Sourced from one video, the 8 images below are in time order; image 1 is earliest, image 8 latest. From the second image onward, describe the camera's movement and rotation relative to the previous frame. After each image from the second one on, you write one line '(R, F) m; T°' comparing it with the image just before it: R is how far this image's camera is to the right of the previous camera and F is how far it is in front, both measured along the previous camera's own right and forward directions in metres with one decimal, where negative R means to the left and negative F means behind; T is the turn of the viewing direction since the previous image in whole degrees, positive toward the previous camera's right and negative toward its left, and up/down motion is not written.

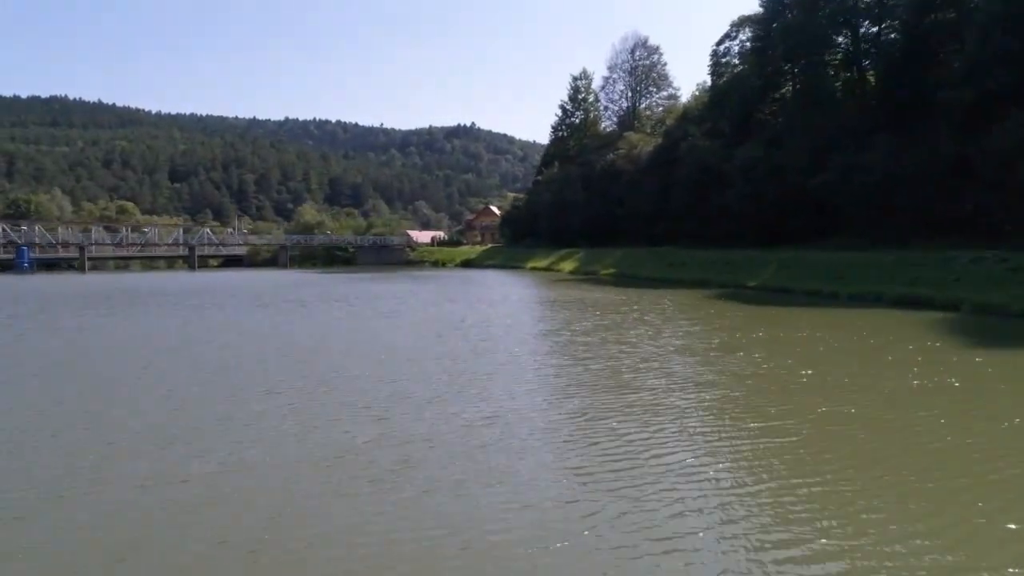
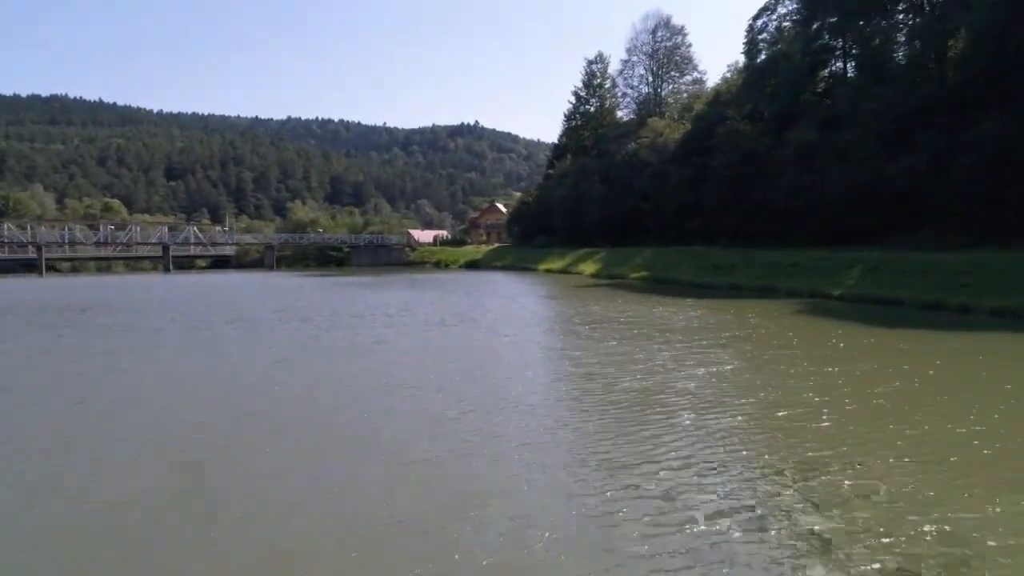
(-0.6, +7.0) m; 0°
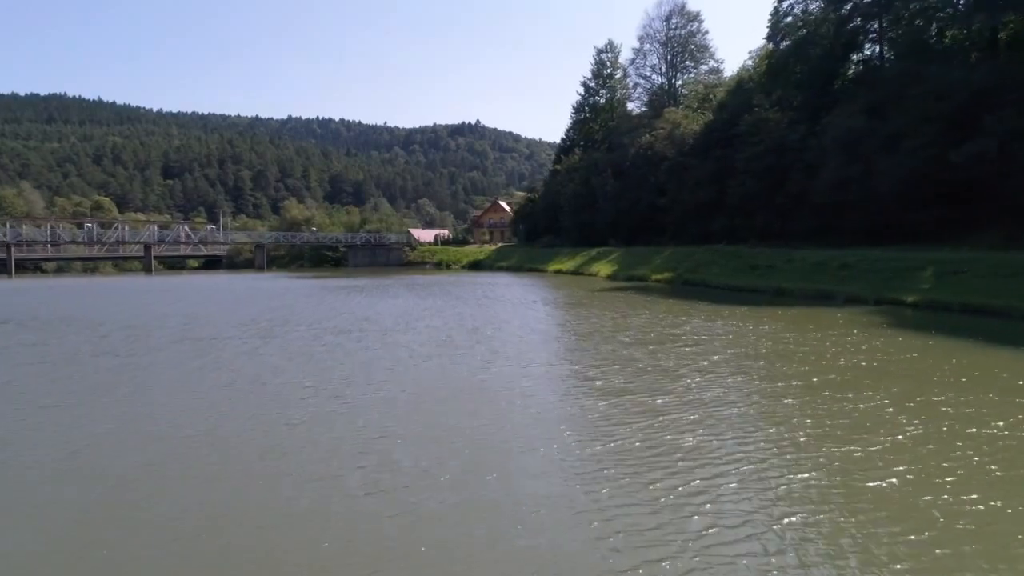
(-0.4, +4.2) m; 0°
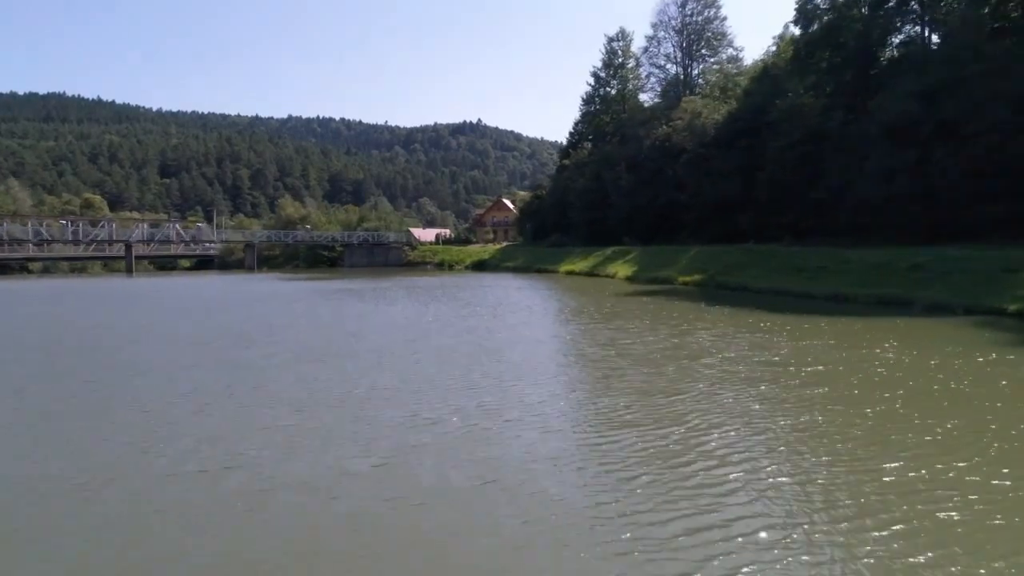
(-0.5, +4.0) m; 0°
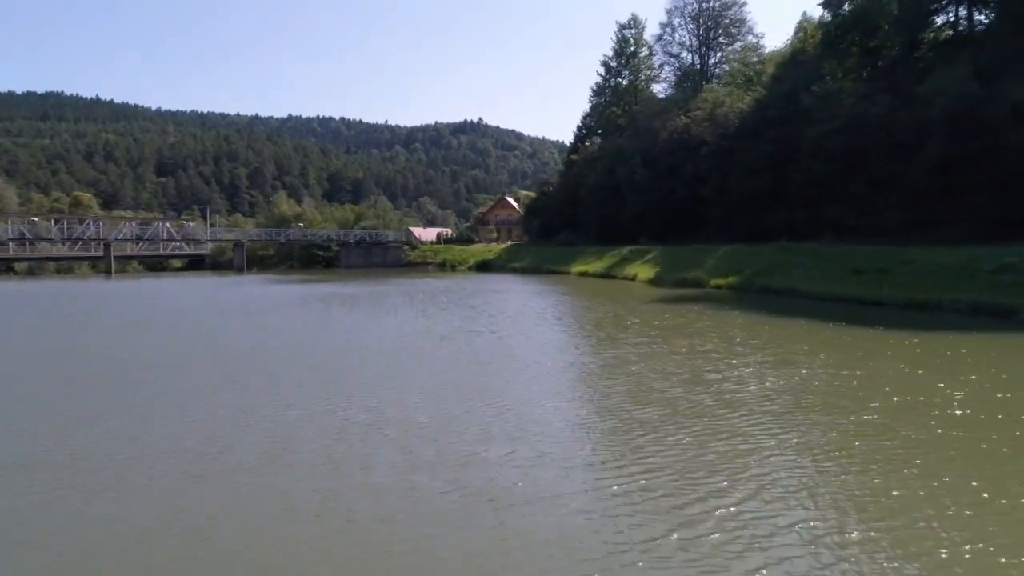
(-0.5, +3.9) m; 0°
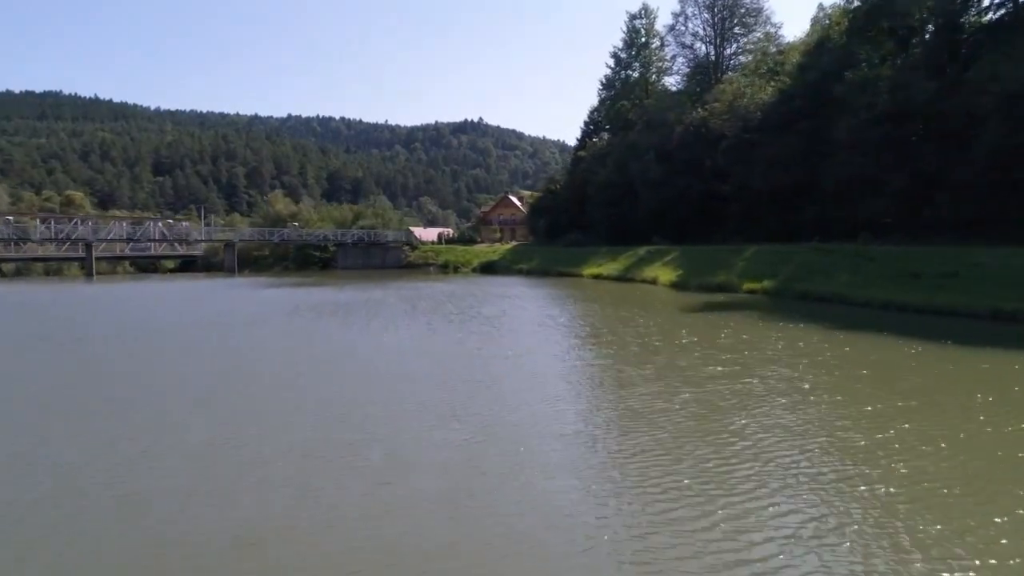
(-0.4, +3.0) m; 0°
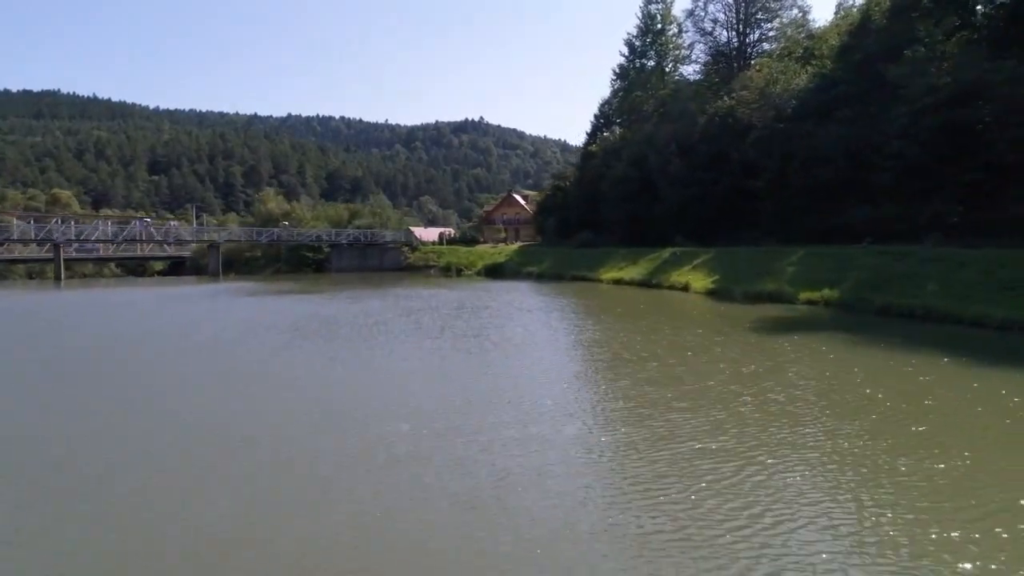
(-0.5, +4.3) m; 0°
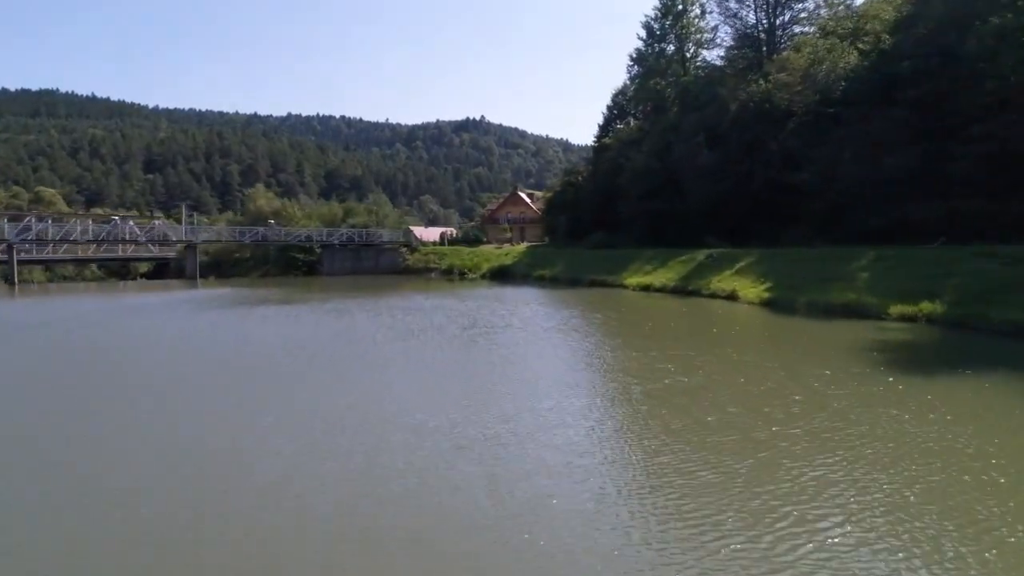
(-0.5, +4.9) m; 0°
